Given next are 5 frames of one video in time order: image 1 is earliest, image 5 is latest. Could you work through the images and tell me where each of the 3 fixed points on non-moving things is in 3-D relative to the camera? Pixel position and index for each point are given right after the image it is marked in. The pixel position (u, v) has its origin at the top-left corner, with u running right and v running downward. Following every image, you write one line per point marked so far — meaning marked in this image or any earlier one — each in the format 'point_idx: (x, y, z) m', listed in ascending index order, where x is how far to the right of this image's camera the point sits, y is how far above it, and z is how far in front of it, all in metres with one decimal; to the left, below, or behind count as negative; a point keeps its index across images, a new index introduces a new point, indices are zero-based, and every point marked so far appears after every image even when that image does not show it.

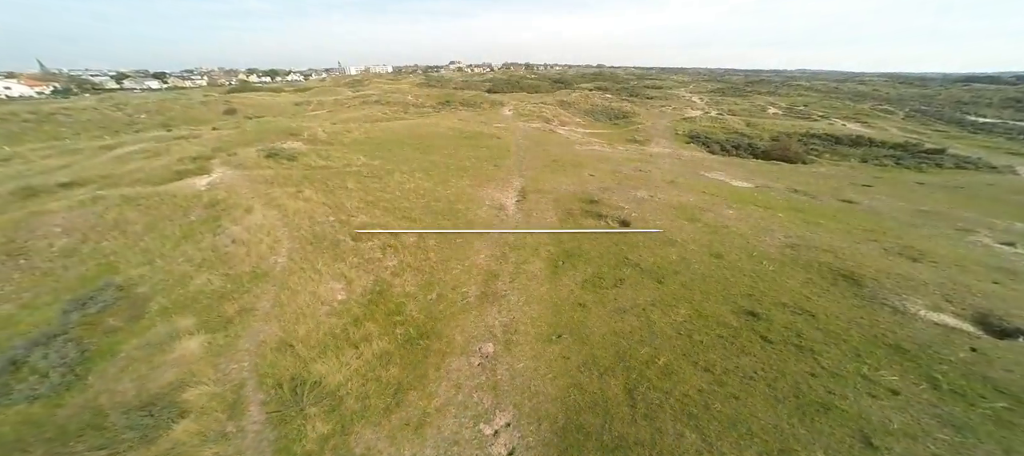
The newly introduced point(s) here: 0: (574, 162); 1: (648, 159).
0: (+2.7, +2.6, +13.5) m
1: (+6.8, +3.3, +15.9) m
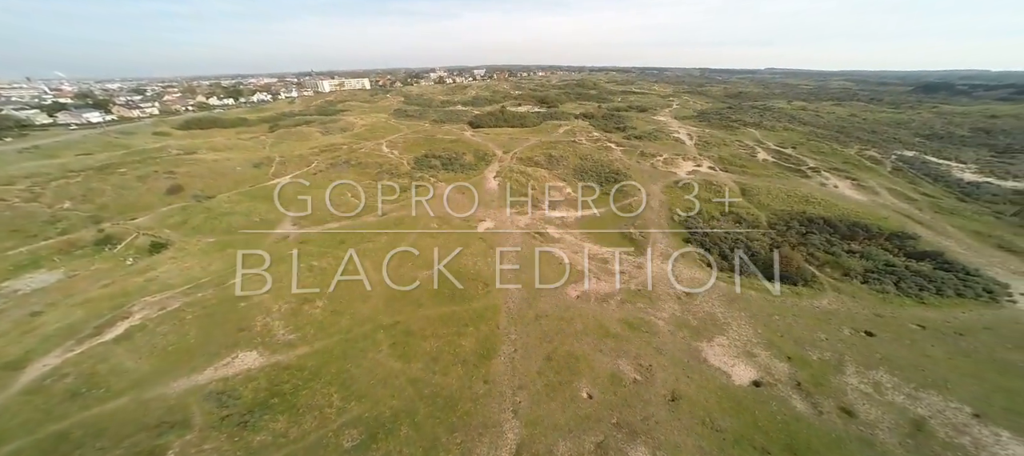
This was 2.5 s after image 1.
0: (+2.3, -4.8, +12.7) m
1: (+6.3, -3.7, +15.2) m
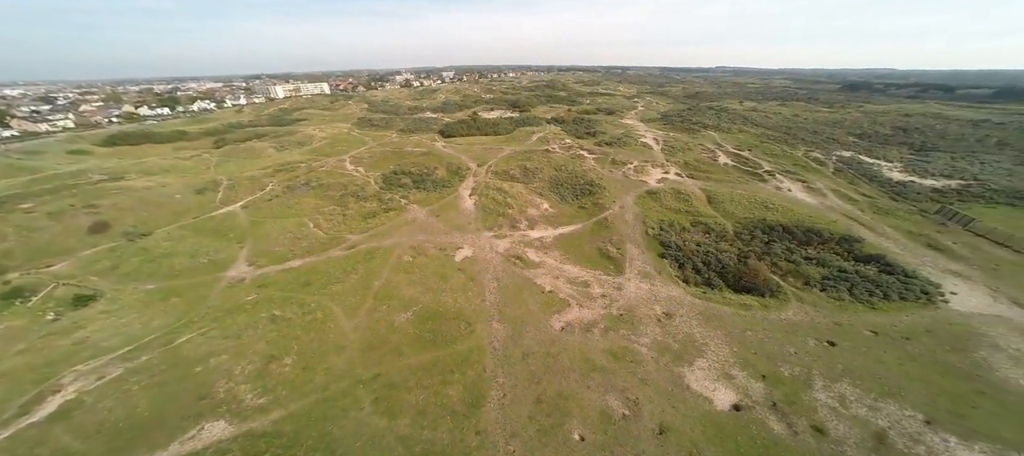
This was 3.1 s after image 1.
0: (+1.9, -6.4, +12.8) m
1: (+5.7, -5.1, +15.6) m
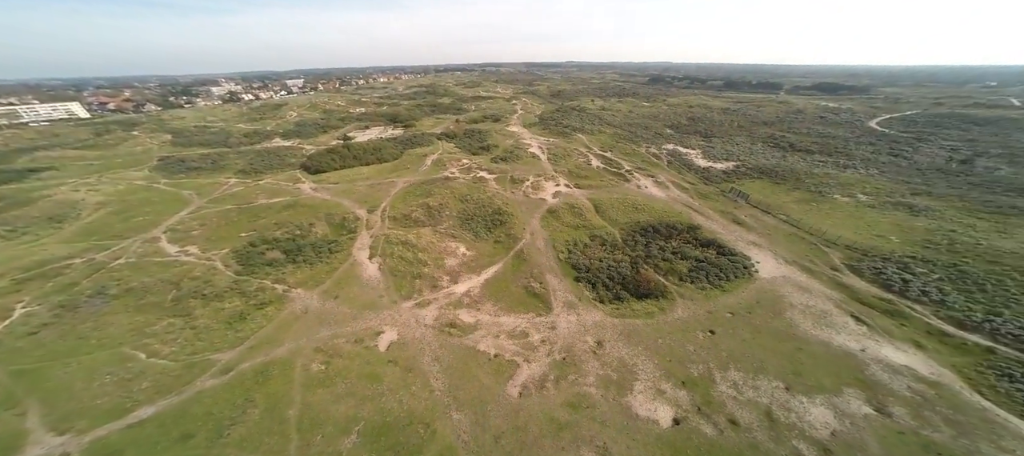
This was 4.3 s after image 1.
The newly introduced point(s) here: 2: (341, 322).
0: (+1.3, -10.0, +13.2) m
1: (+3.5, -7.9, +17.0) m
2: (-10.5, -5.6, +19.7) m
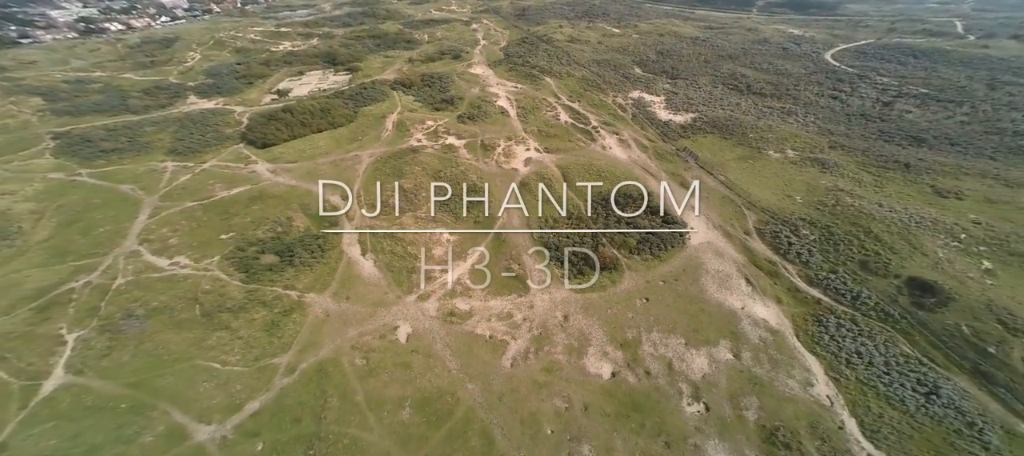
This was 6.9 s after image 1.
0: (+1.2, -13.1, +21.4) m
1: (+2.8, -9.4, +24.2) m
2: (-11.5, -7.5, +24.3) m
